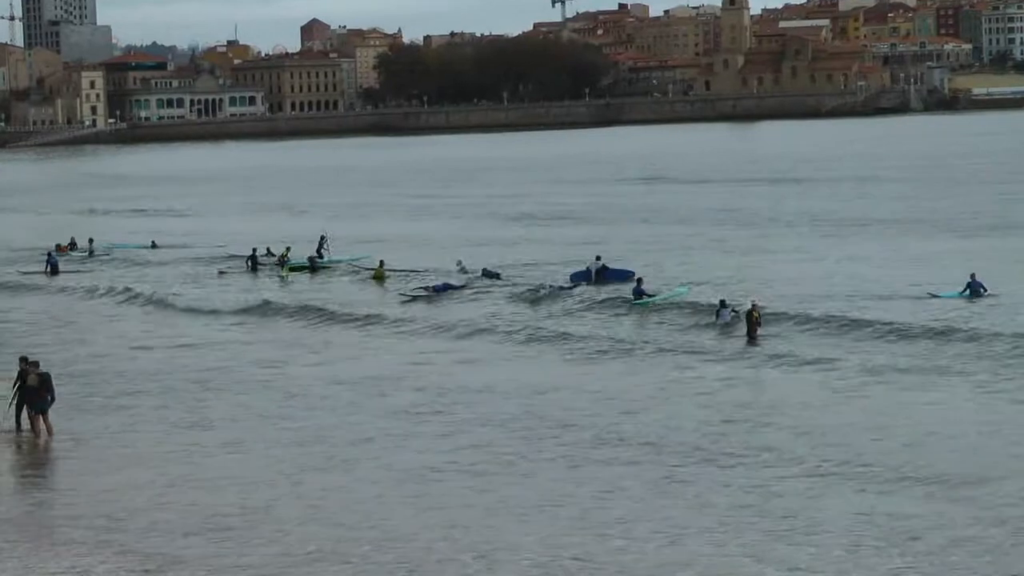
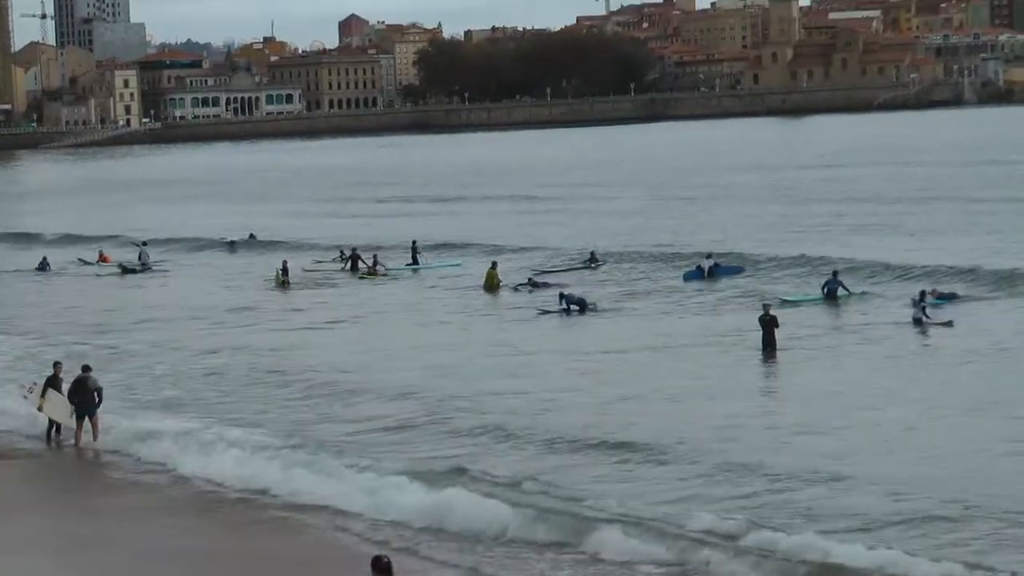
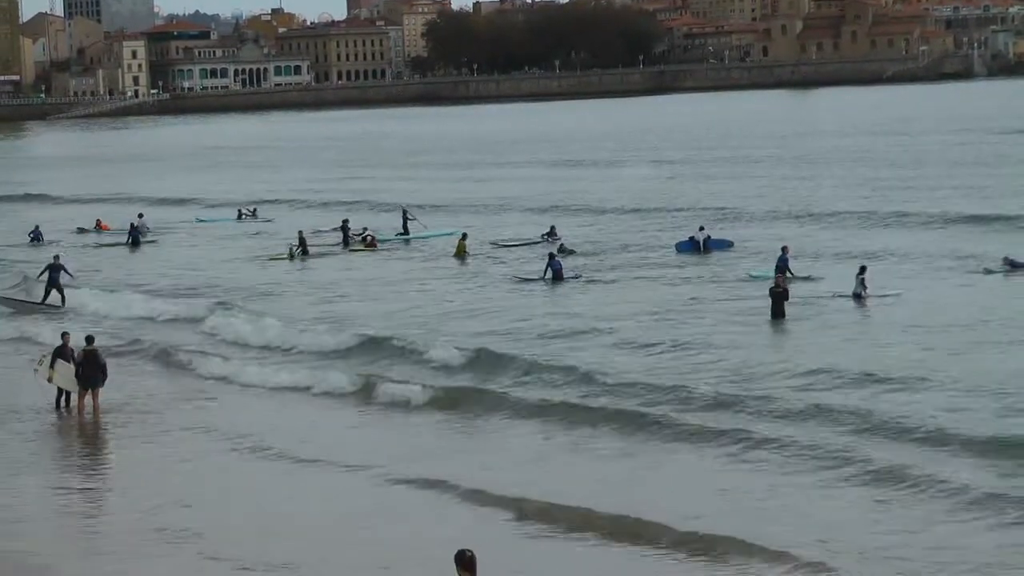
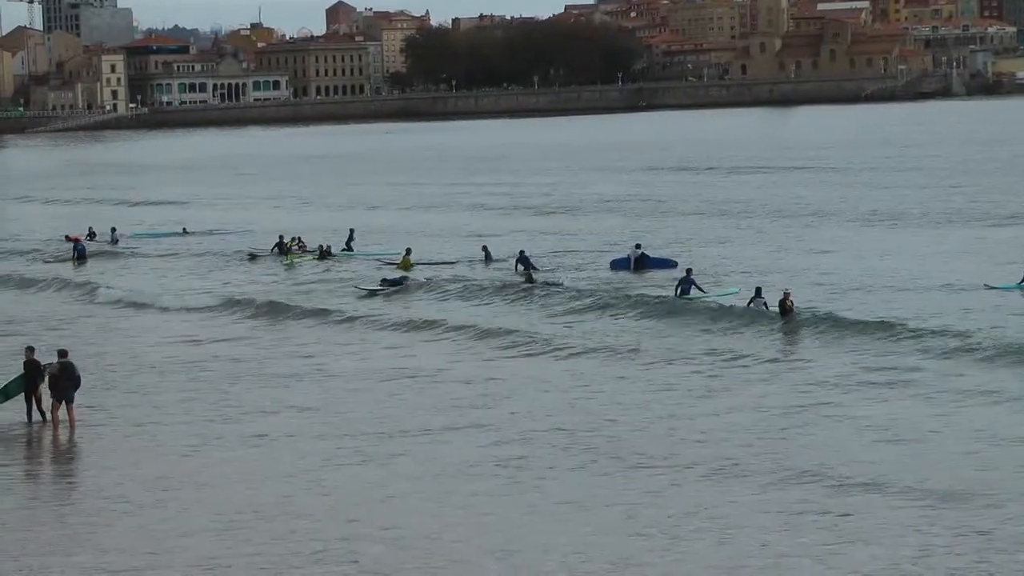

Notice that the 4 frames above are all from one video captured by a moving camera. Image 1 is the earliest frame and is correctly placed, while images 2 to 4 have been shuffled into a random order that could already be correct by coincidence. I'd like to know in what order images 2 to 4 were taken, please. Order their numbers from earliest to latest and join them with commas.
4, 3, 2
